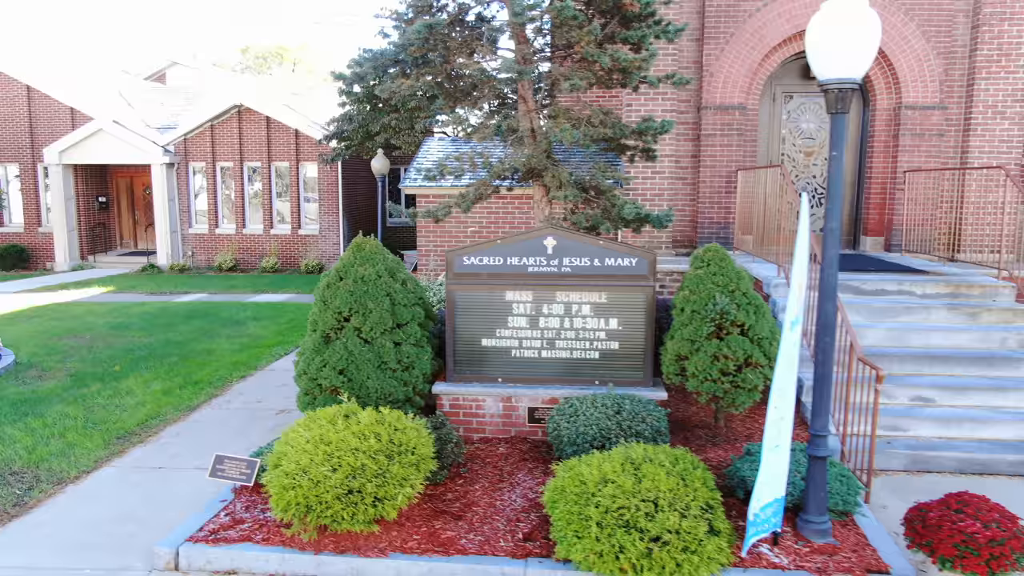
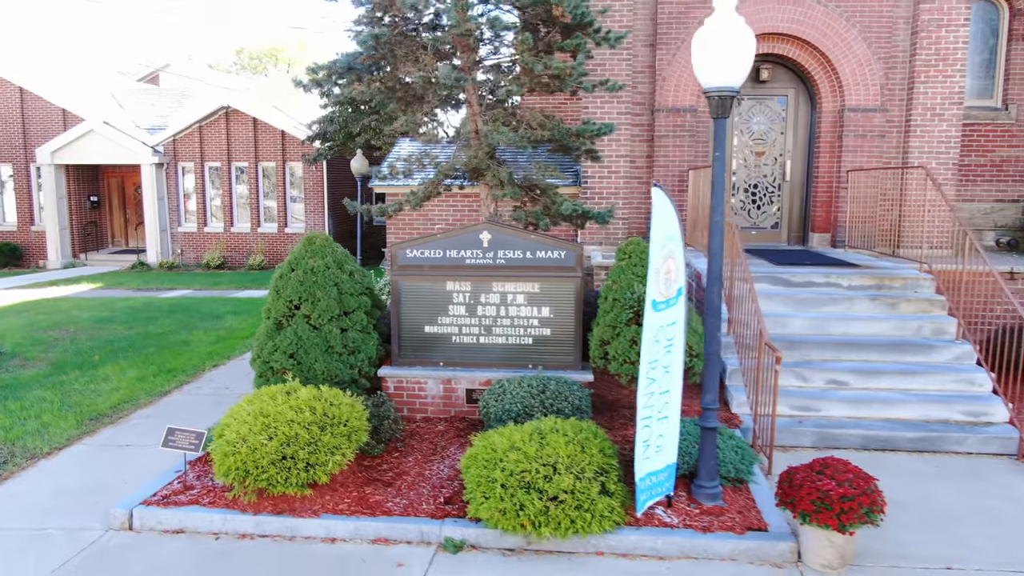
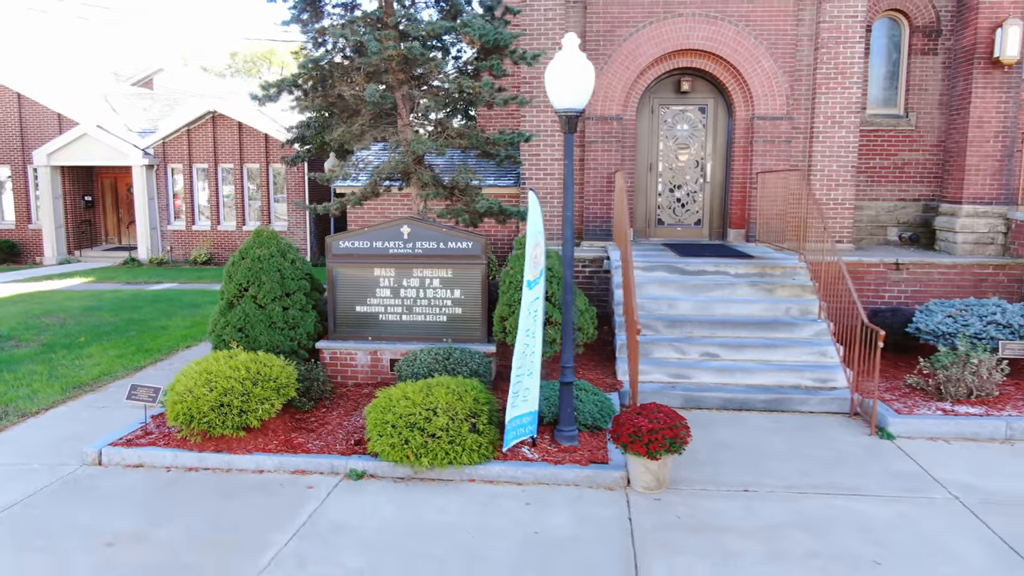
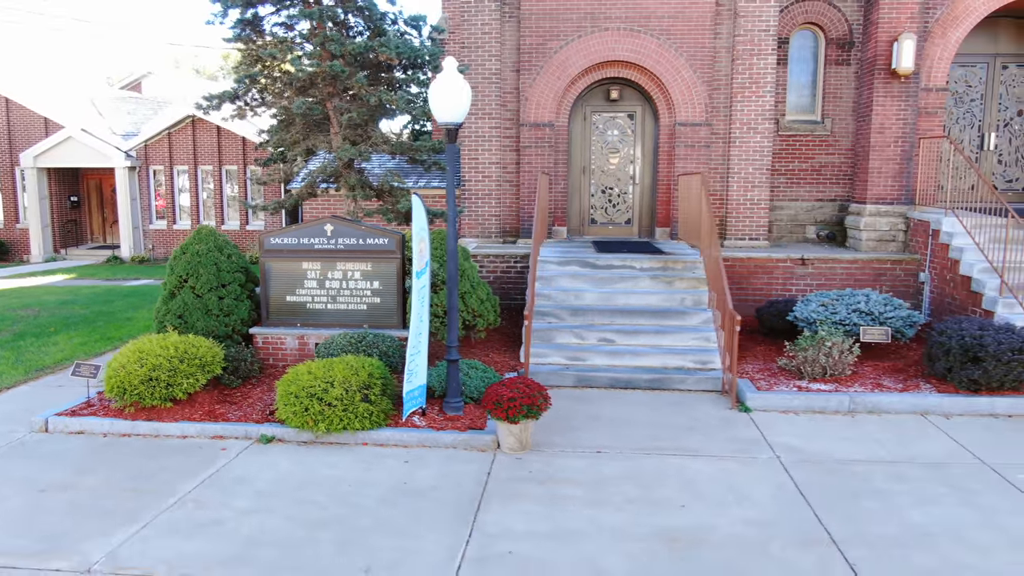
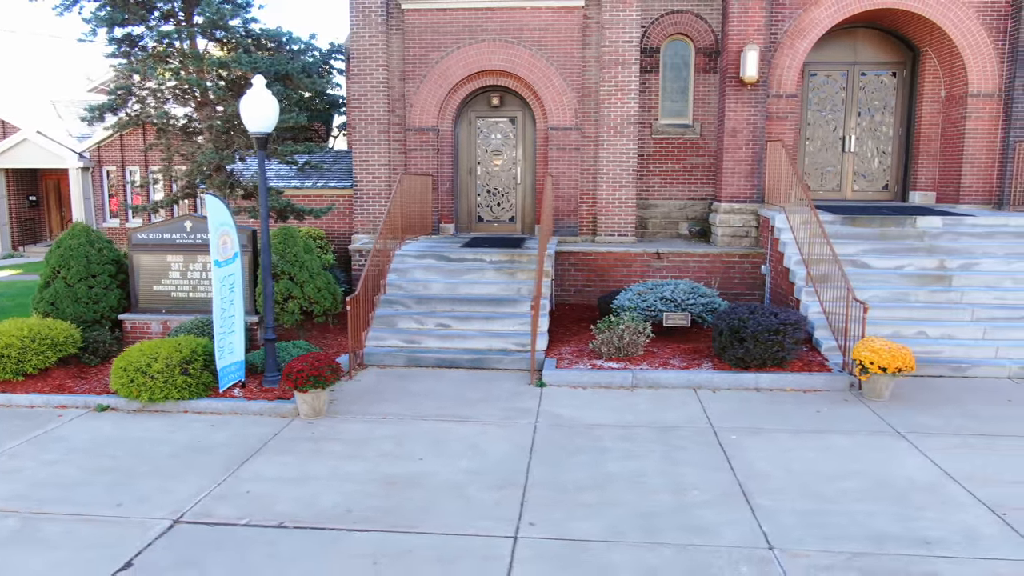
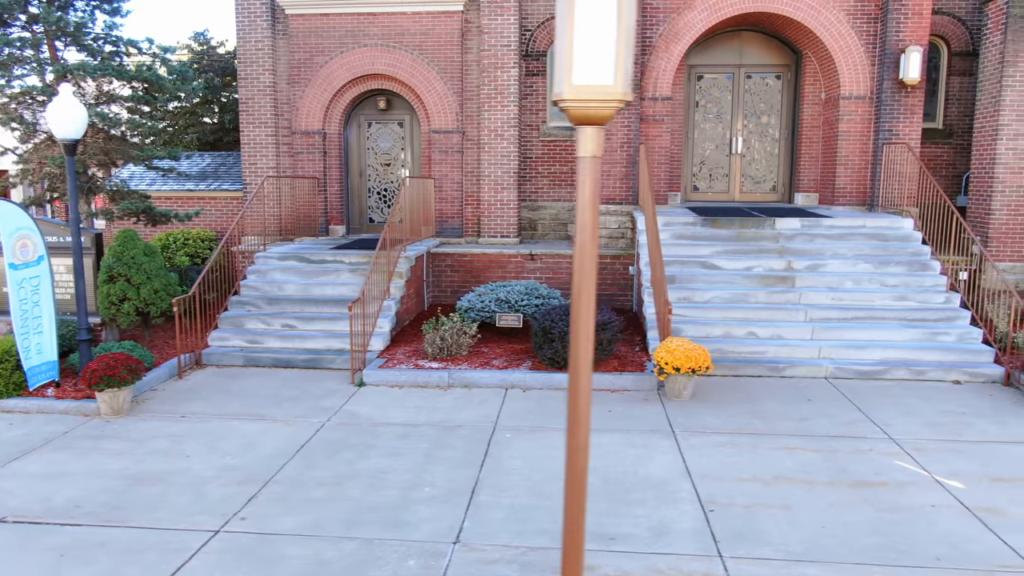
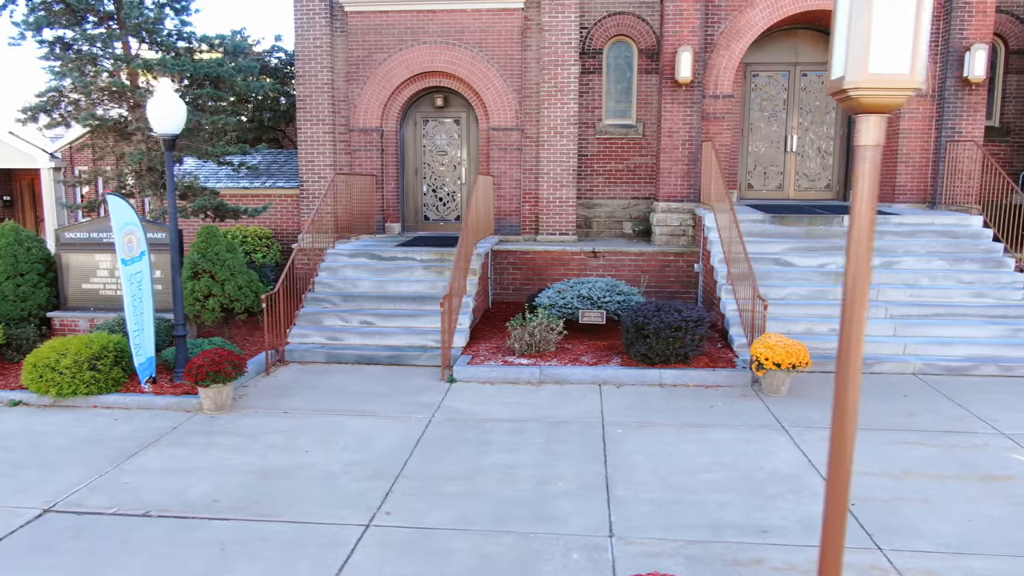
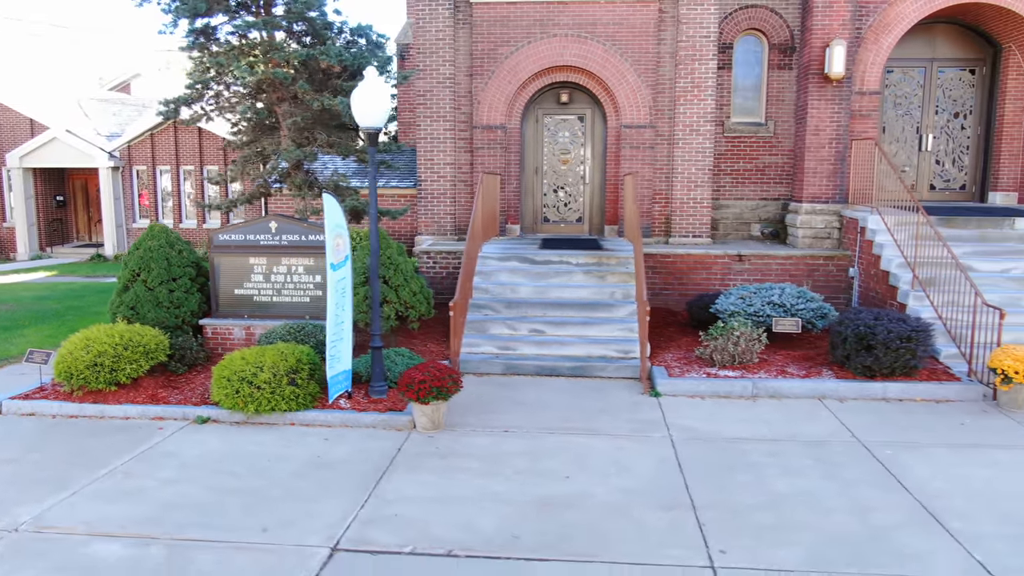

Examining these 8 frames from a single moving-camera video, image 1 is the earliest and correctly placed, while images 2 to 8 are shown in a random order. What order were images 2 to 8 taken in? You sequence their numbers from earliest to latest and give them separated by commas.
2, 3, 4, 8, 5, 7, 6
